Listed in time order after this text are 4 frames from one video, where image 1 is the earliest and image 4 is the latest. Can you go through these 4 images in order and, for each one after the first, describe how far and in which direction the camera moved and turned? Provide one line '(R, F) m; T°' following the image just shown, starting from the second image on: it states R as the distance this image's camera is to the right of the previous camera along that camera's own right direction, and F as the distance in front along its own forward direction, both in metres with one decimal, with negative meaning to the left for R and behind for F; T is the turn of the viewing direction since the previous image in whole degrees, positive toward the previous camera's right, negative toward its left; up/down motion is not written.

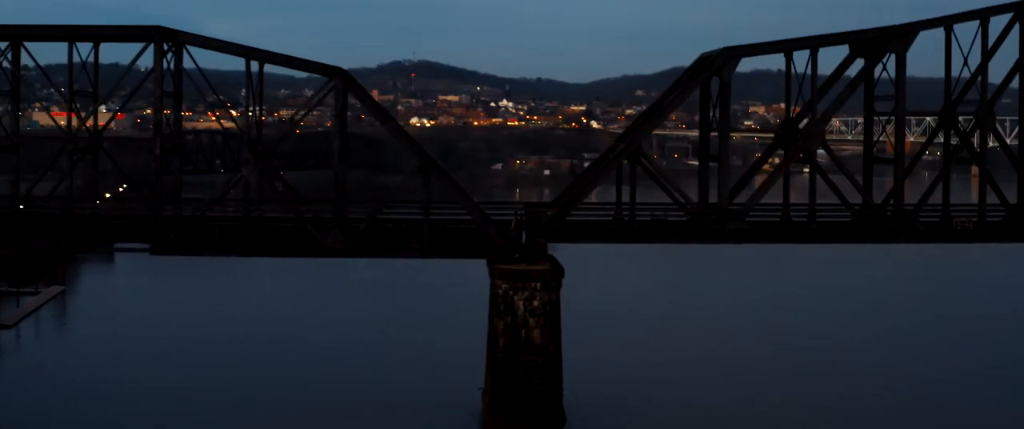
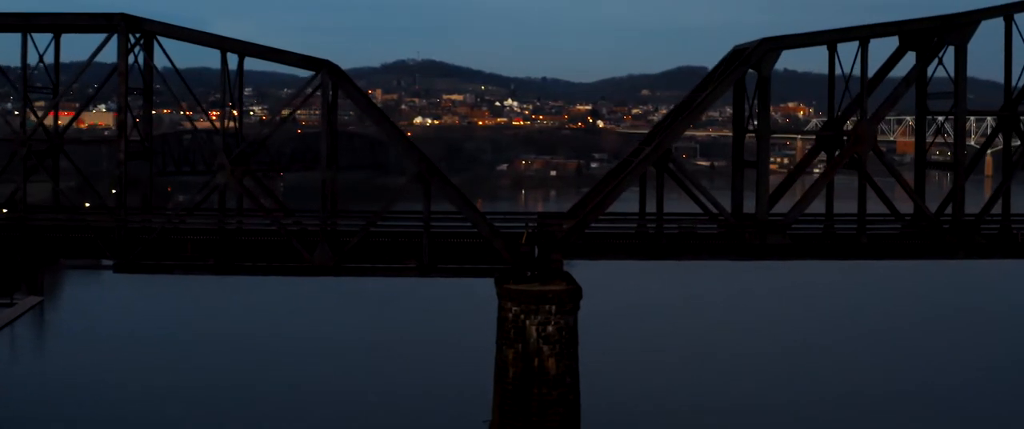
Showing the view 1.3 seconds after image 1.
(0.0, +2.1) m; 0°
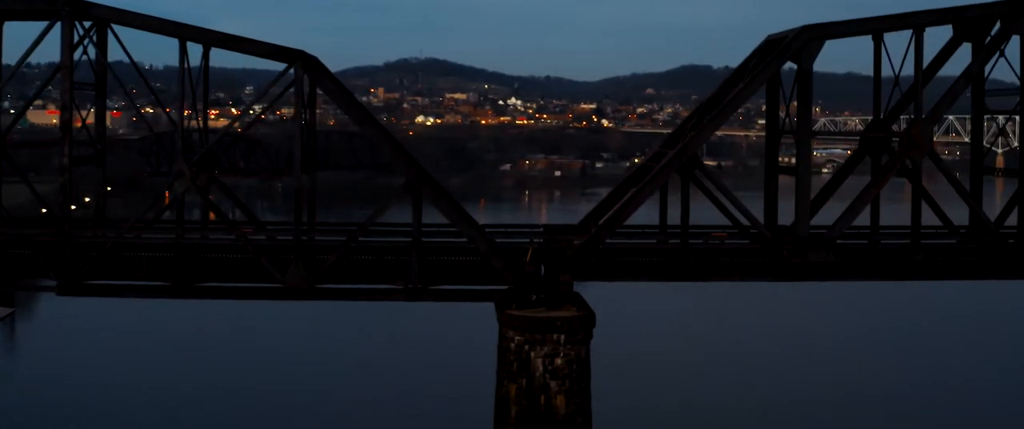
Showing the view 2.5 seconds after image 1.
(0.0, +2.1) m; 0°
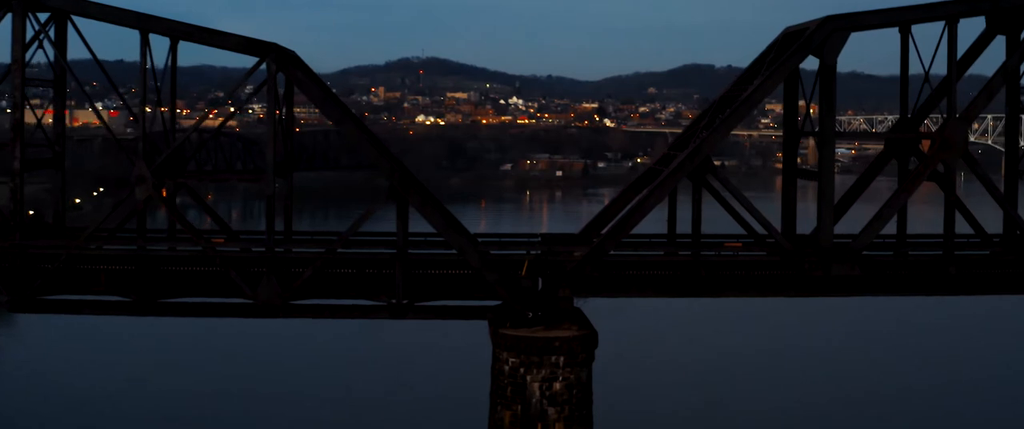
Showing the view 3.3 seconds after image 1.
(0.0, +1.2) m; 0°
